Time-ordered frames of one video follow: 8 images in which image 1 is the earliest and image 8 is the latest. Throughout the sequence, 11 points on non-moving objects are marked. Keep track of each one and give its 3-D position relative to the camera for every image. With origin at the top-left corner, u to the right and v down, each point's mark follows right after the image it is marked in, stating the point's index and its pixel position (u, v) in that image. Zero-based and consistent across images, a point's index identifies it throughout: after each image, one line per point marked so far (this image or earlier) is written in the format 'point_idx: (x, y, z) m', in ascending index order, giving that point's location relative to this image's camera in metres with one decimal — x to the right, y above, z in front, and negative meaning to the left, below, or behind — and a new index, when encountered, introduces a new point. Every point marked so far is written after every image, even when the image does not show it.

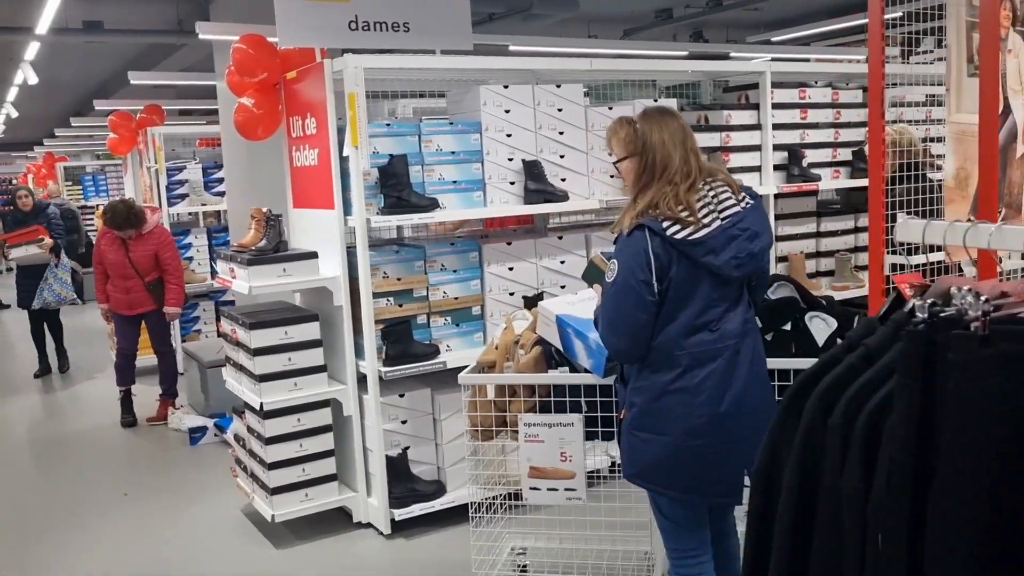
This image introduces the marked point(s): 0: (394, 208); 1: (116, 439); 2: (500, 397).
0: (-0.4, +0.3, +3.5) m
1: (-2.3, -0.9, +5.4) m
2: (0.0, -0.3, +2.7) m
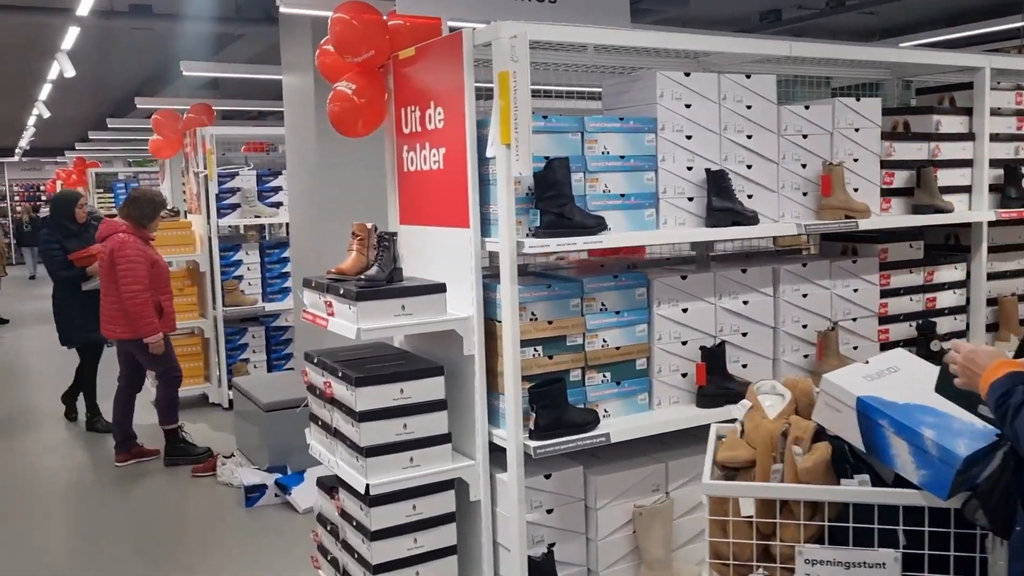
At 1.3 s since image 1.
0: (+0.1, +0.2, +2.6) m
1: (-1.7, -1.0, +4.5) m
2: (+0.5, -0.4, +1.8) m
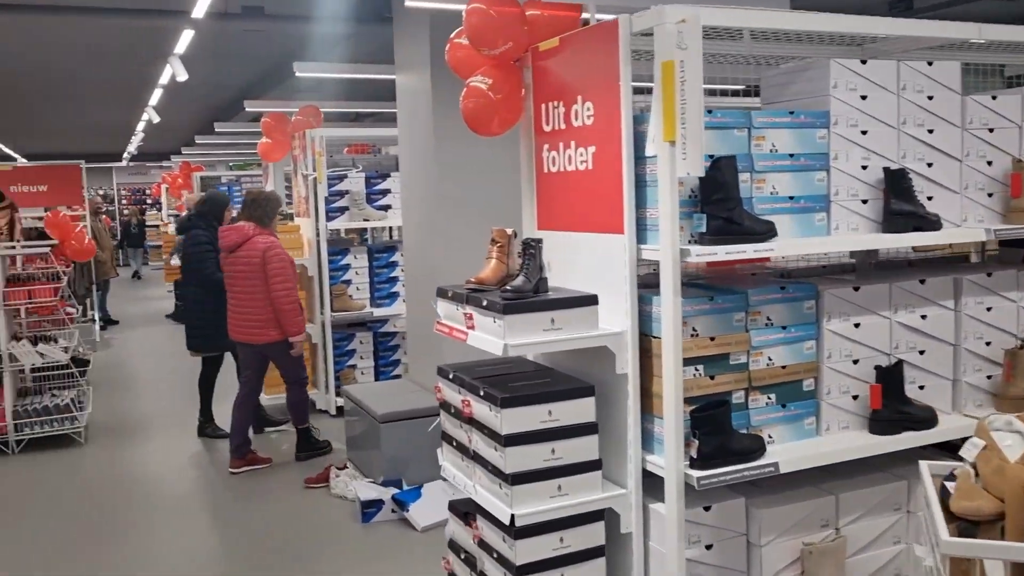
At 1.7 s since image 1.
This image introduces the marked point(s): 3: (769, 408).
0: (+0.5, +0.1, +2.3) m
1: (-1.1, -1.0, +4.4) m
2: (+0.8, -0.5, +1.5) m
3: (+0.7, -0.3, +2.5) m
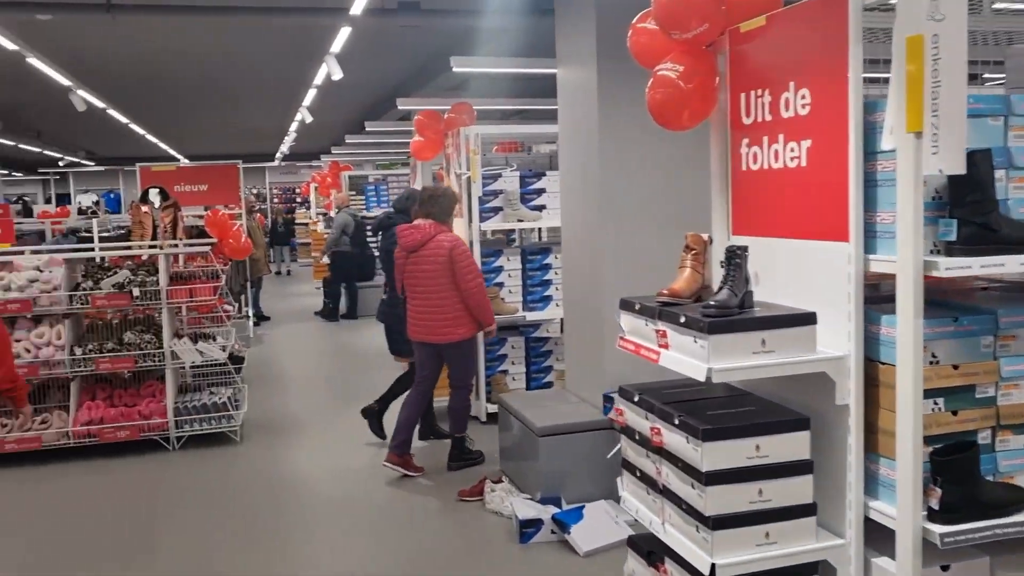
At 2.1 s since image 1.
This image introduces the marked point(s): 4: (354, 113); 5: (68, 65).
0: (+1.0, +0.1, +1.9) m
1: (-0.4, -1.1, +4.2) m
2: (+1.1, -0.5, +1.1) m
3: (+1.2, -0.4, +2.1) m
4: (-2.2, +2.5, +12.9) m
5: (-4.1, +2.1, +8.6) m
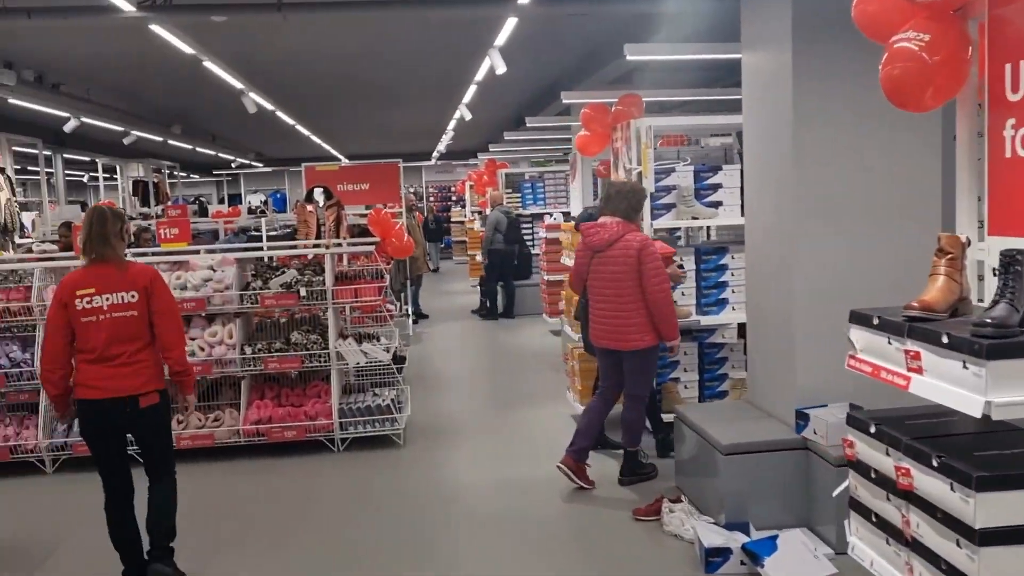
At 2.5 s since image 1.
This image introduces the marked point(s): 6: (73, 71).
0: (+1.4, +0.1, +1.5) m
1: (+0.4, -1.1, +3.9) m
2: (+1.4, -0.6, +0.6) m
3: (+1.6, -0.4, +1.6) m
4: (0.0, +2.5, +12.8) m
5: (-2.6, +2.1, +8.9) m
6: (-4.1, +2.0, +8.7) m
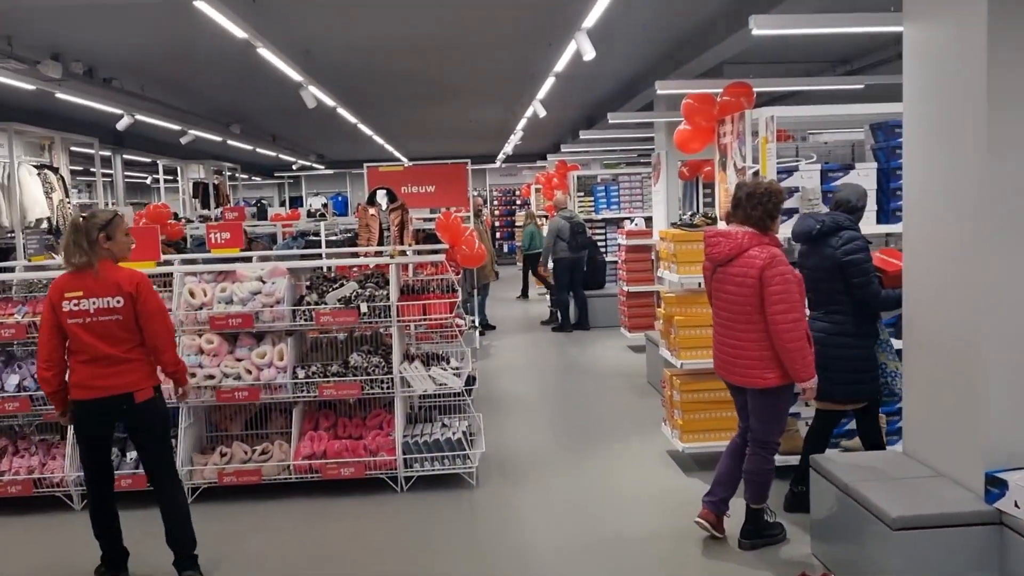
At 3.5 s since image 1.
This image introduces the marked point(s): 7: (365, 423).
0: (+1.6, 0.0, +0.6) m
1: (+0.7, -1.2, +3.1) m
2: (+1.5, -0.6, -0.2) m
3: (+1.8, -0.5, +0.8) m
4: (+0.9, +2.4, +12.1) m
5: (-1.9, +2.0, +8.3) m
6: (-3.4, +2.0, +8.2) m
7: (-0.8, -0.7, +4.8) m
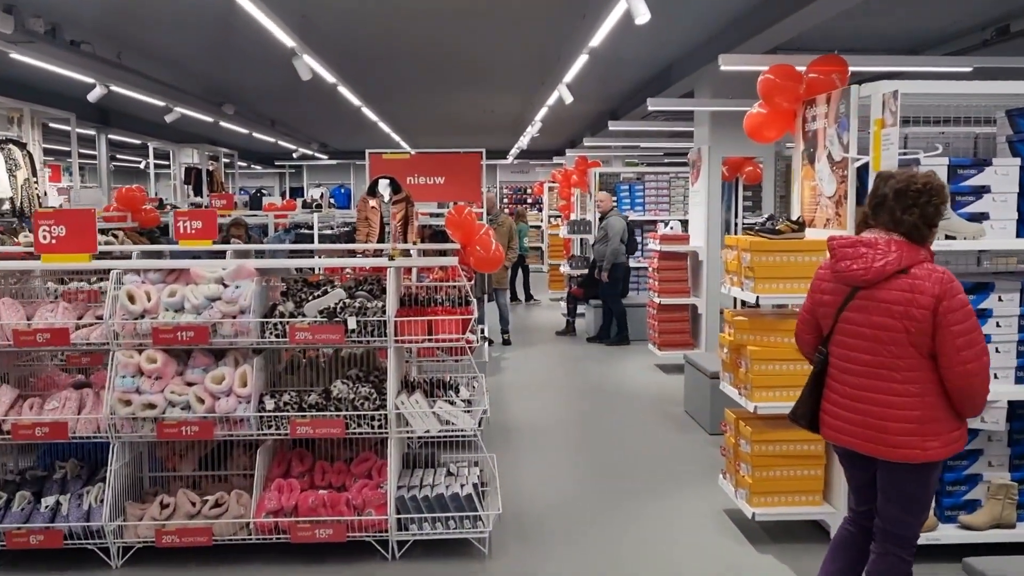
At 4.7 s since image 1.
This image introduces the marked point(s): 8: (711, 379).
0: (+1.7, -0.1, -0.4) m
1: (+0.8, -1.2, +2.1) m
2: (+1.6, -0.7, -1.3) m
3: (+1.9, -0.6, -0.3) m
4: (+1.2, +2.3, +11.0) m
5: (-1.7, +2.0, +7.2) m
6: (-3.2, +2.0, +7.2) m
7: (-0.7, -0.7, +3.8) m
8: (+1.2, -0.6, +5.7) m
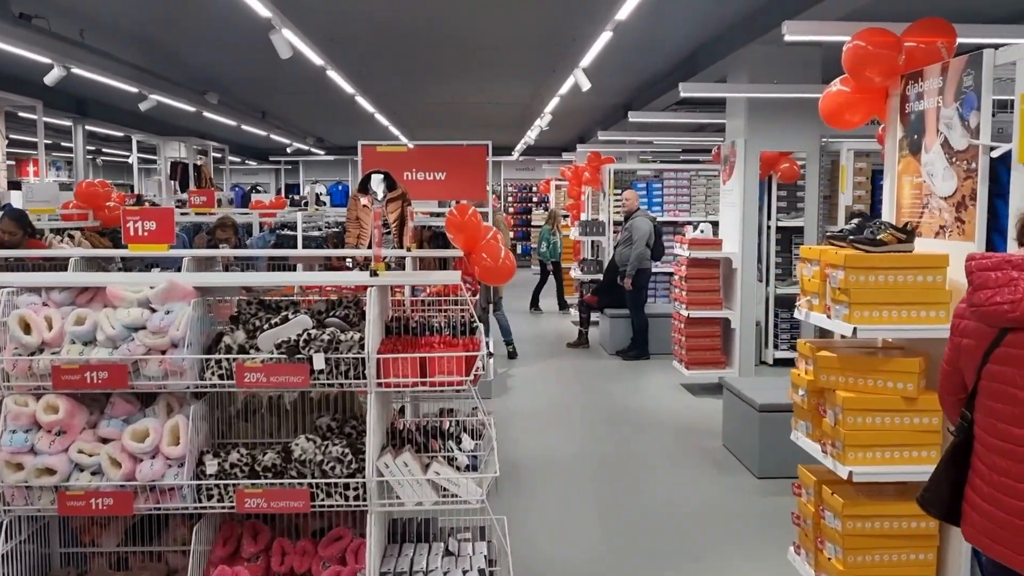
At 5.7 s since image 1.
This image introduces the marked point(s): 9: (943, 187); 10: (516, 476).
0: (+1.7, -0.2, -1.3) m
1: (+0.8, -1.3, +1.2) m
2: (+1.7, -0.8, -2.2) m
3: (+1.9, -0.7, -1.2) m
4: (+1.3, +2.2, +10.1) m
5: (-1.6, +2.0, +6.3) m
6: (-3.1, +2.0, +6.3) m
7: (-0.6, -0.8, +2.9) m
8: (+1.3, -0.7, +4.8) m
9: (+1.4, +0.3, +3.0) m
10: (0.0, -1.0, +5.1) m
